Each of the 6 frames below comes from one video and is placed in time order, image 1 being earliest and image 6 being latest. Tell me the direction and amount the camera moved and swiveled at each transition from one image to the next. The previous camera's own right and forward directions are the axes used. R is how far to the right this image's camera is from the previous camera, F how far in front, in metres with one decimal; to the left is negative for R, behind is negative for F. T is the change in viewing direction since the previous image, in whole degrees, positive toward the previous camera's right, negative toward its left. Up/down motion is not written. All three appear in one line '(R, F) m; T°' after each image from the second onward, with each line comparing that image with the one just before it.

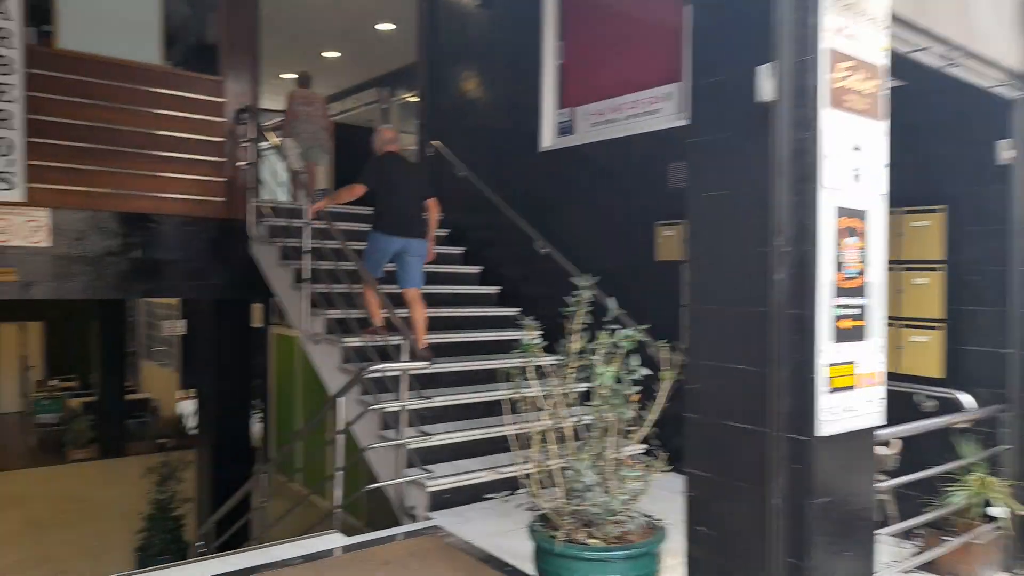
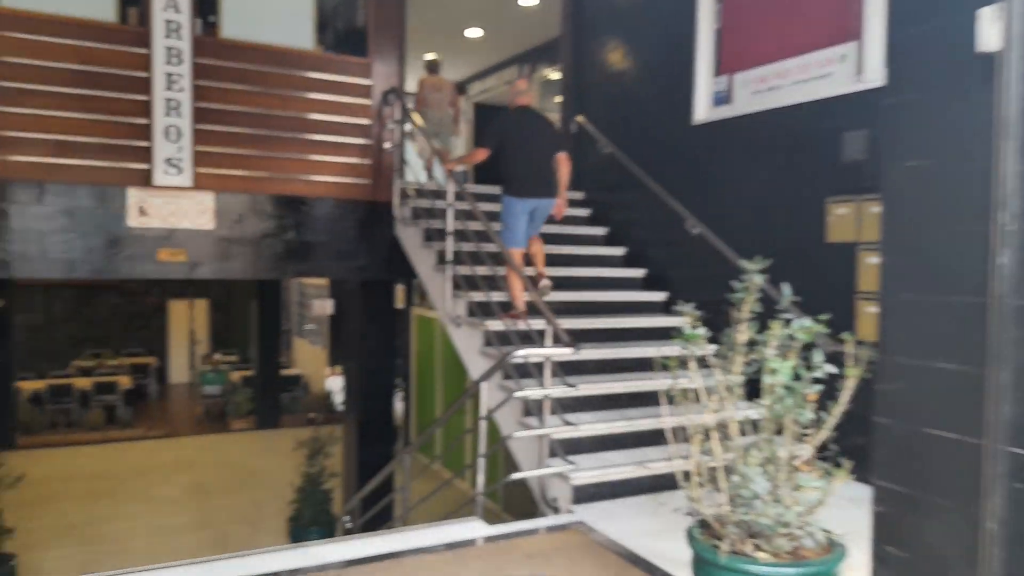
(-0.1, +0.2) m; -10°
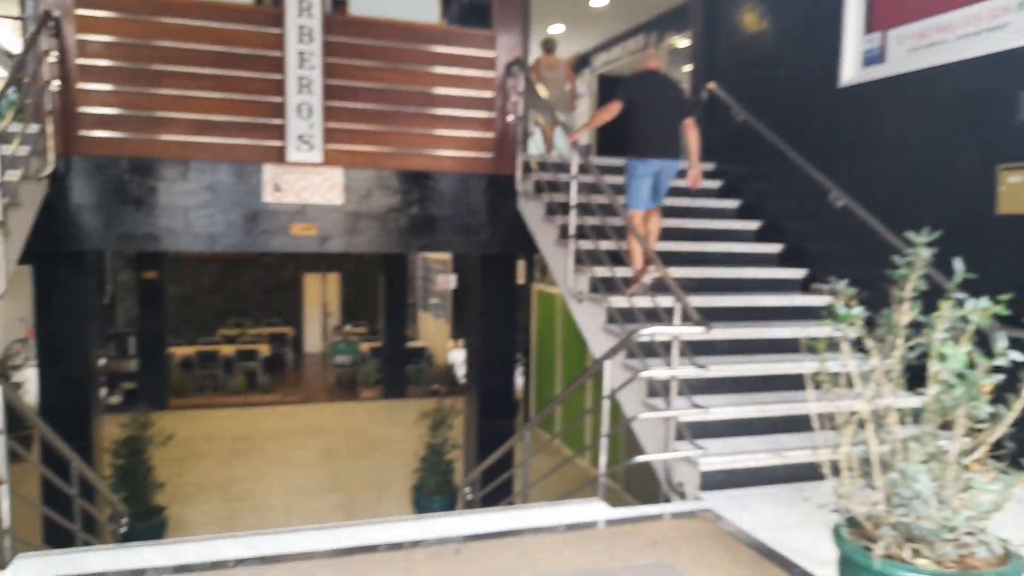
(0.0, +0.1) m; -9°
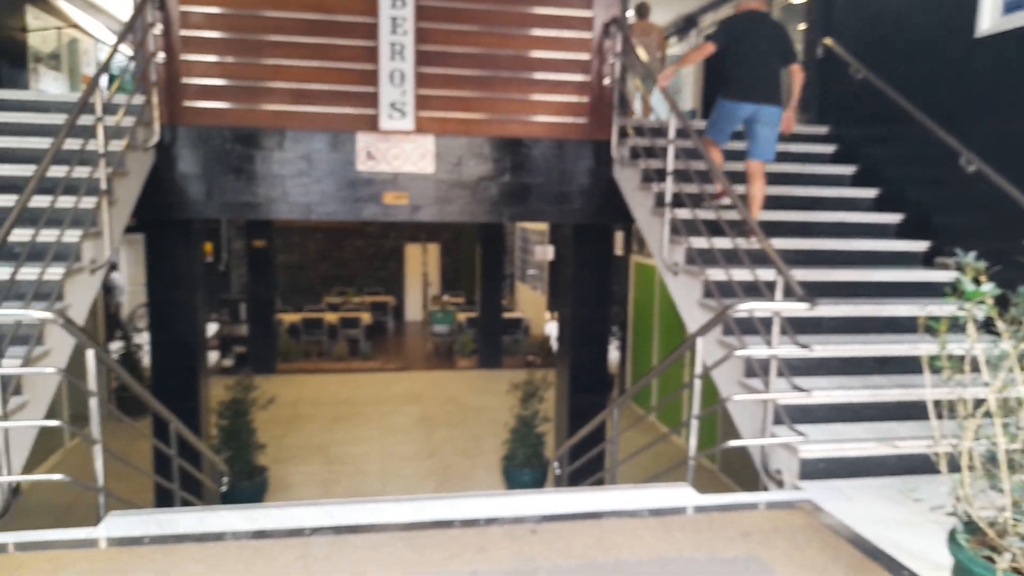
(+0.1, +0.1) m; -8°
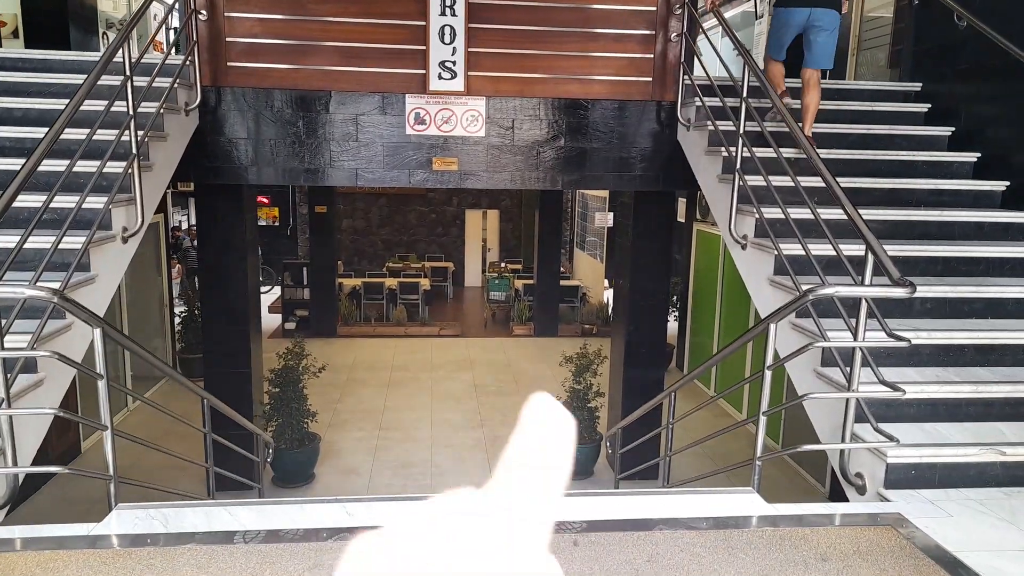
(+0.1, +0.3) m; -5°
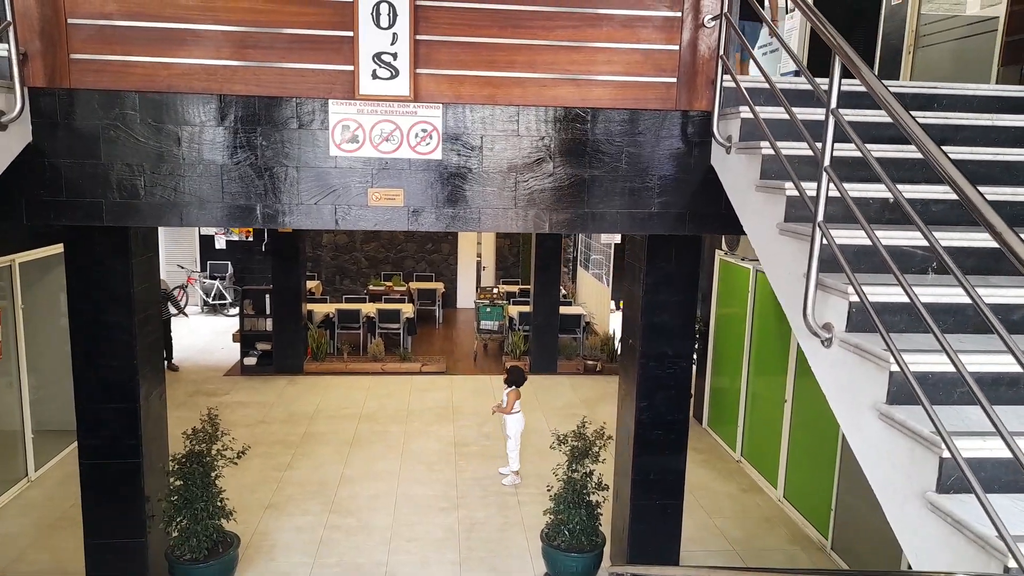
(+0.2, +1.2) m; -1°
